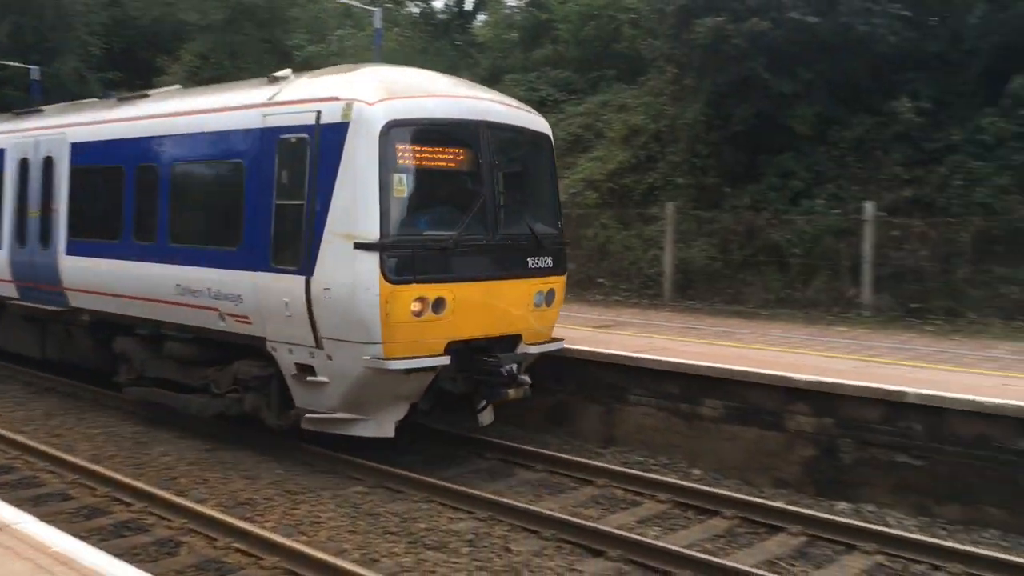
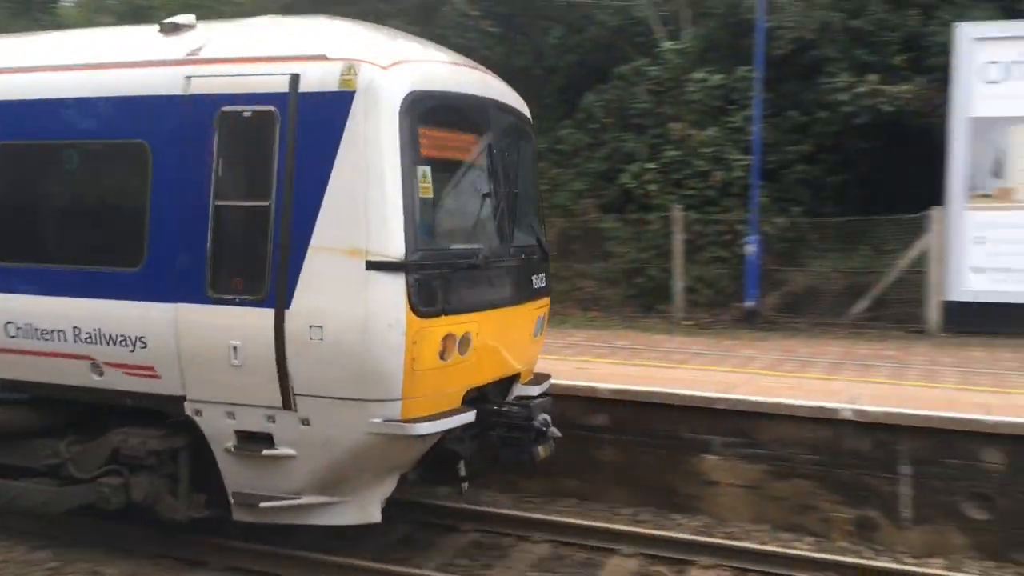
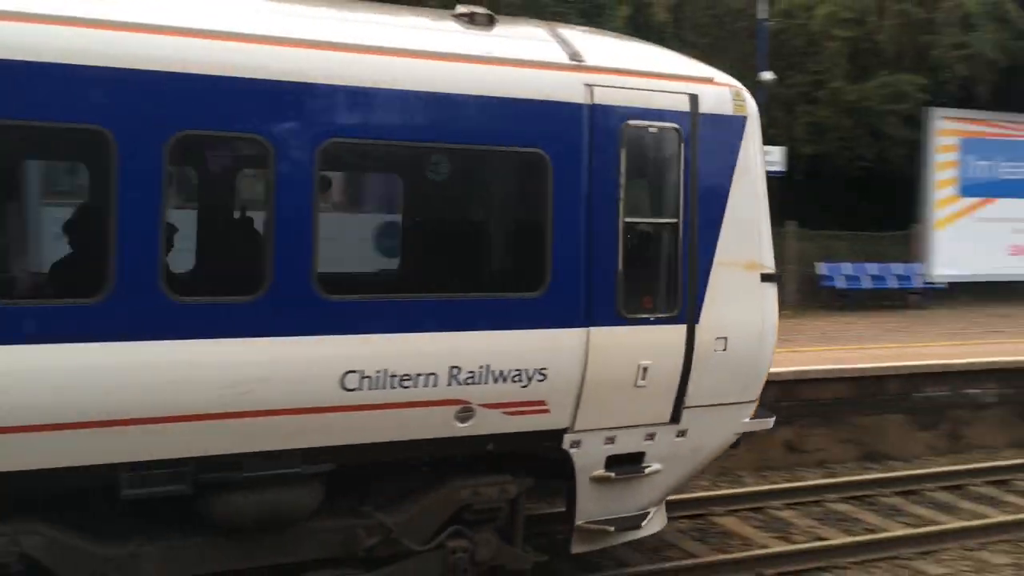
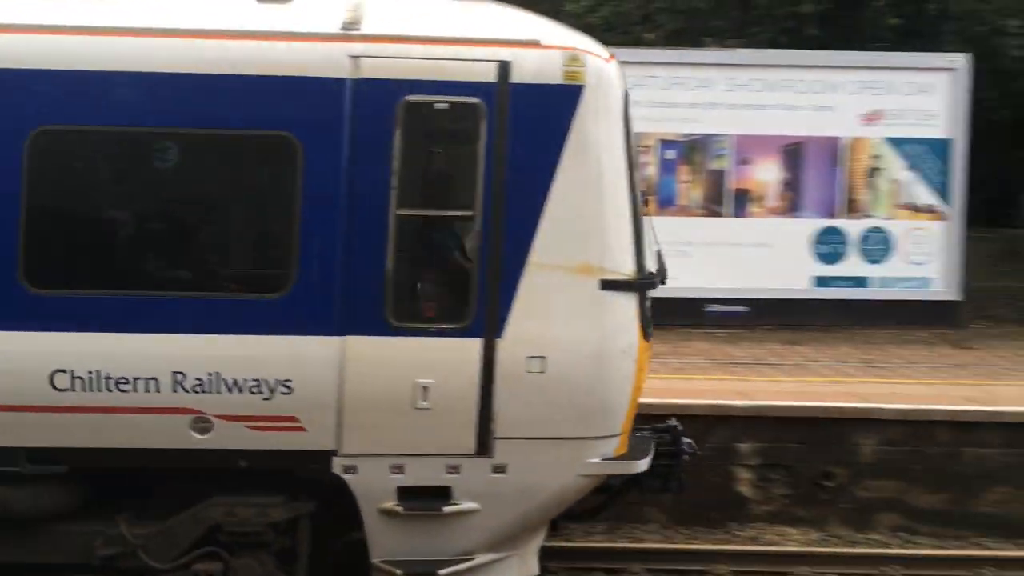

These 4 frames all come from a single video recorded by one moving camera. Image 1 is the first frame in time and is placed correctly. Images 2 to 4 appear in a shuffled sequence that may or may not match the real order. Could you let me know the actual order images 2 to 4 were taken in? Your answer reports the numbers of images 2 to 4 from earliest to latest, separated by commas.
2, 4, 3
